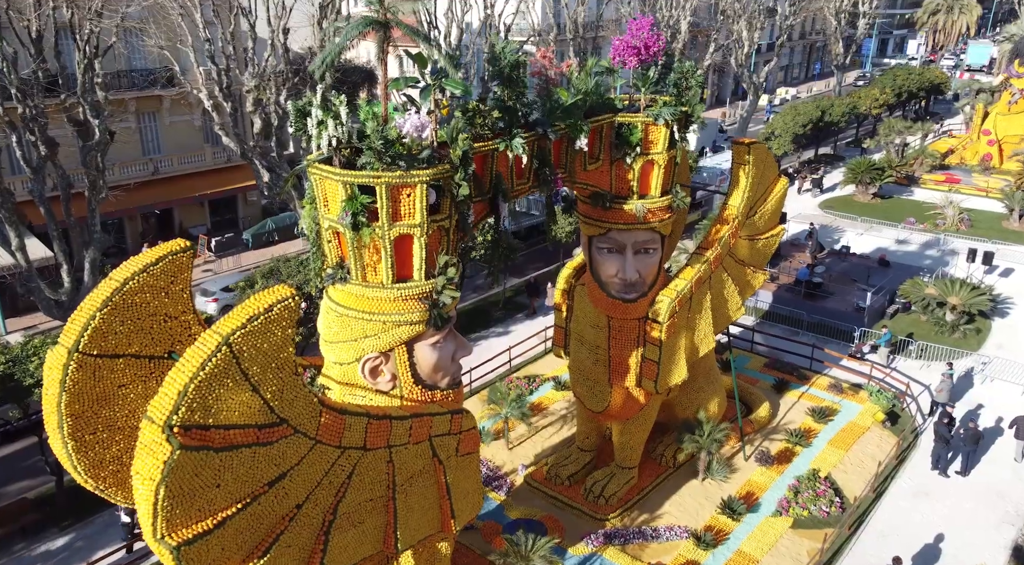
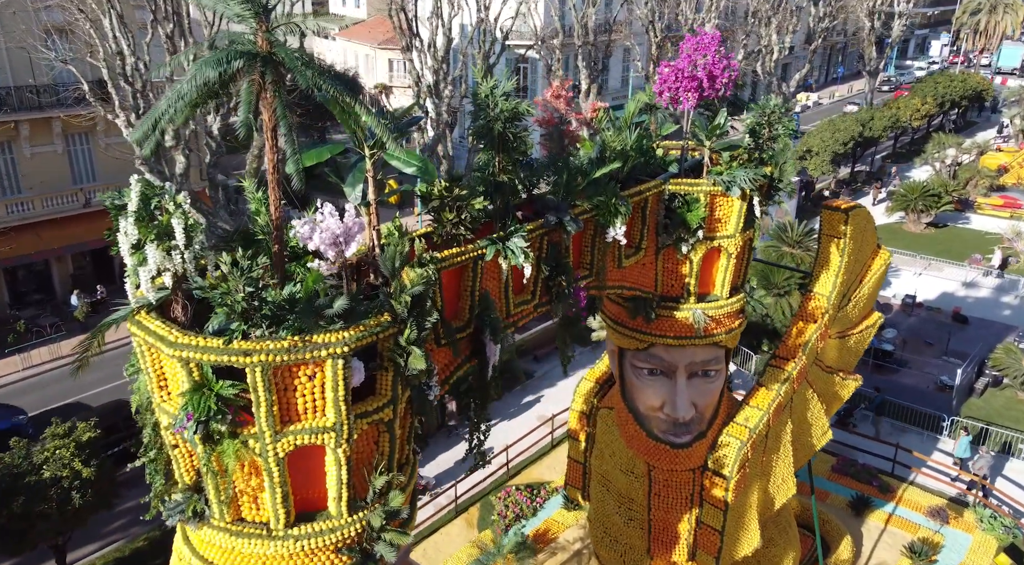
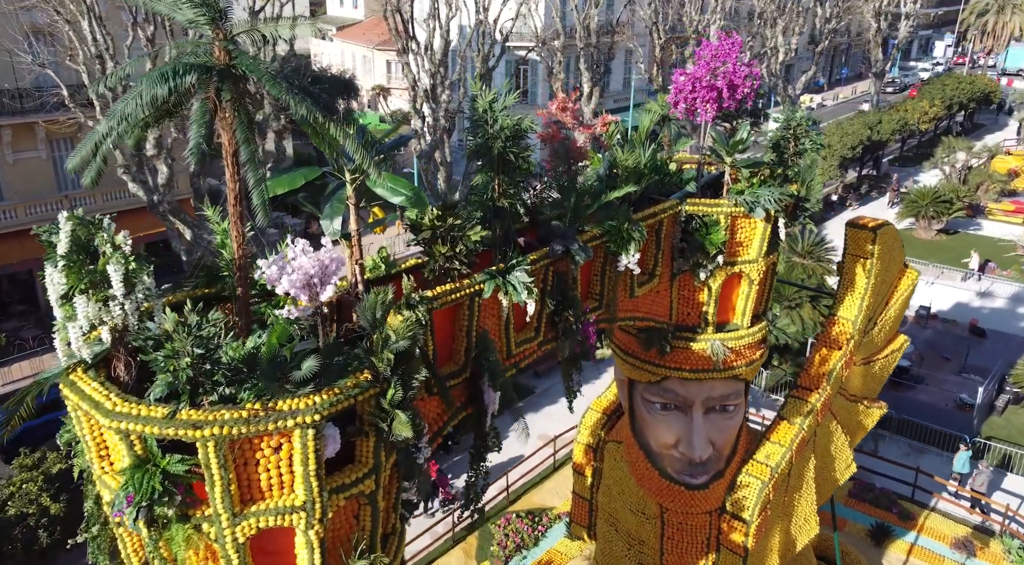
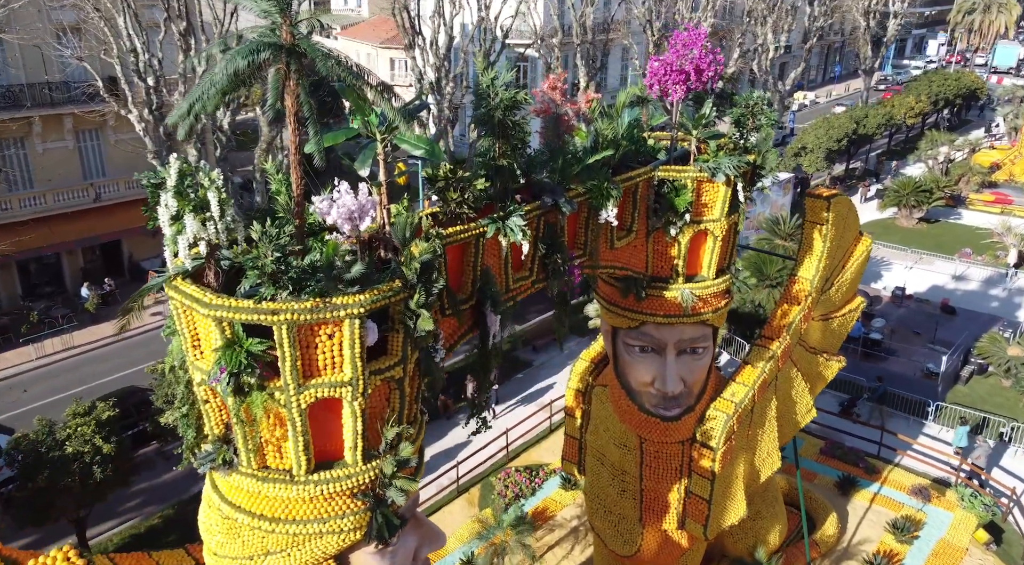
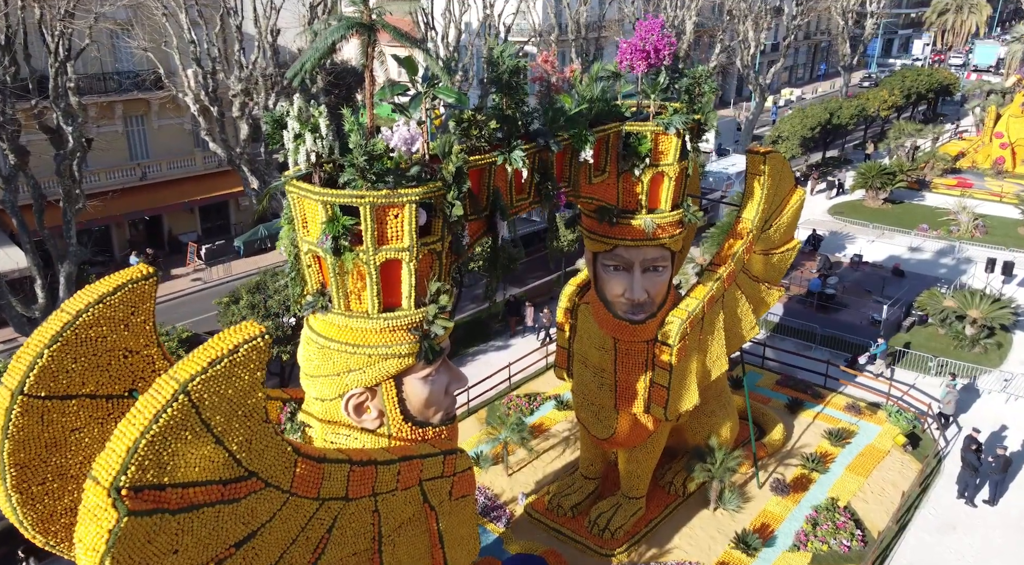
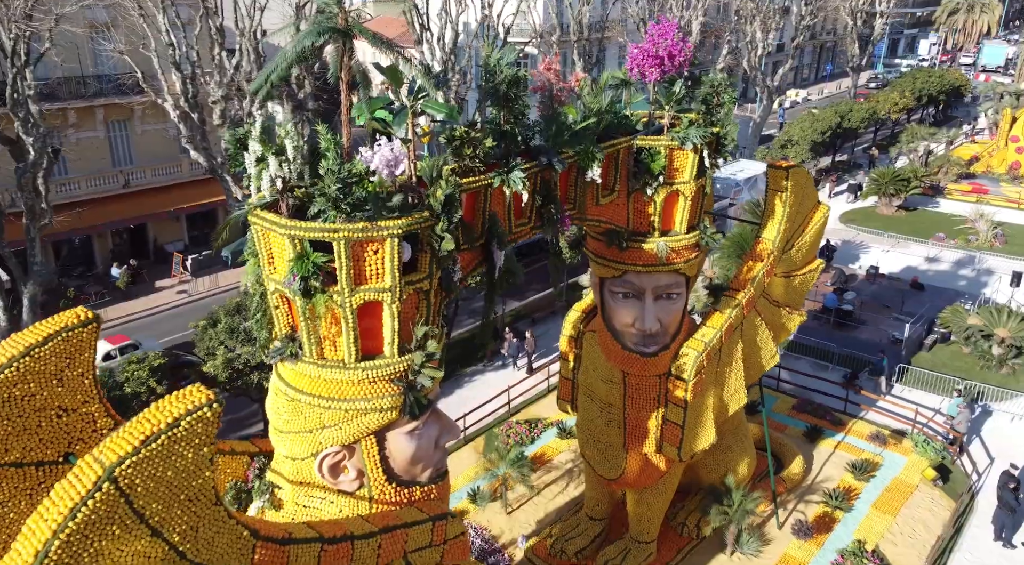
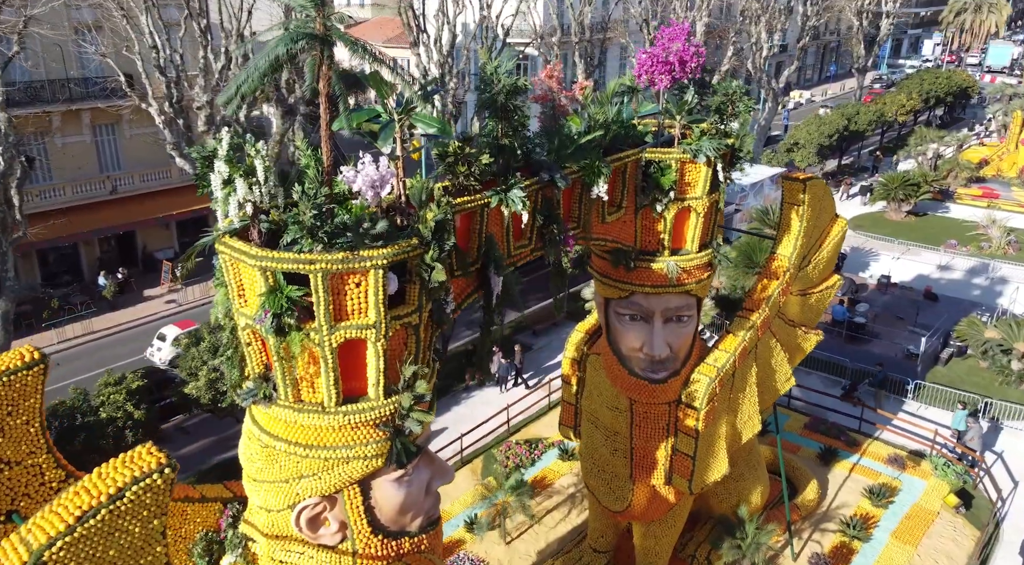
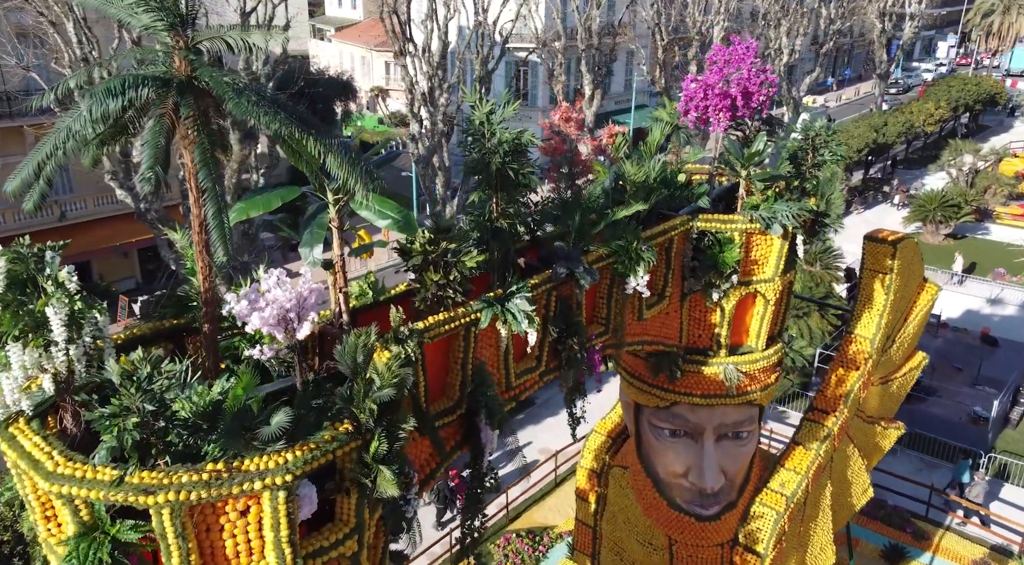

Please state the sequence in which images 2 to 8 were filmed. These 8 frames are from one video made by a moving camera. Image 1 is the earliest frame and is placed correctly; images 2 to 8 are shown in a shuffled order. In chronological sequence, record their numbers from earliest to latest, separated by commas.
5, 6, 7, 4, 2, 3, 8
